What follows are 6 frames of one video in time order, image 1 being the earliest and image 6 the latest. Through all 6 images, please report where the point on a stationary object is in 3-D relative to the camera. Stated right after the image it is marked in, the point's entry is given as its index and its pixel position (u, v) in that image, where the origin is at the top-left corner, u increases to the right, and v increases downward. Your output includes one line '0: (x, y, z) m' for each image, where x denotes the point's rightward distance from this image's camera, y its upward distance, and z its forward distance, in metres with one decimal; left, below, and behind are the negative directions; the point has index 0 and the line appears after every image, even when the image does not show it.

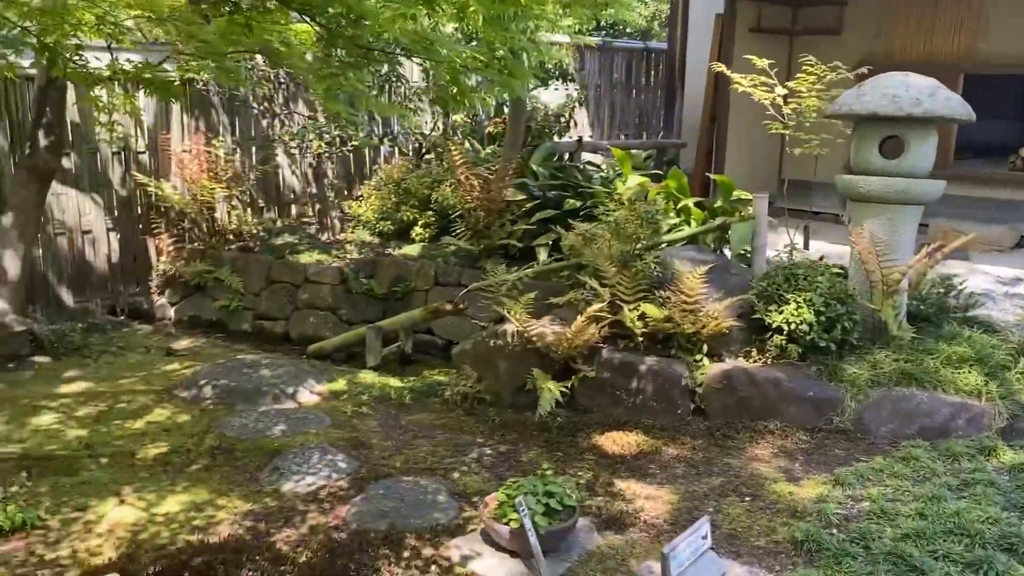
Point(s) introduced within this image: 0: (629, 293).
0: (+0.6, 0.0, +4.3) m
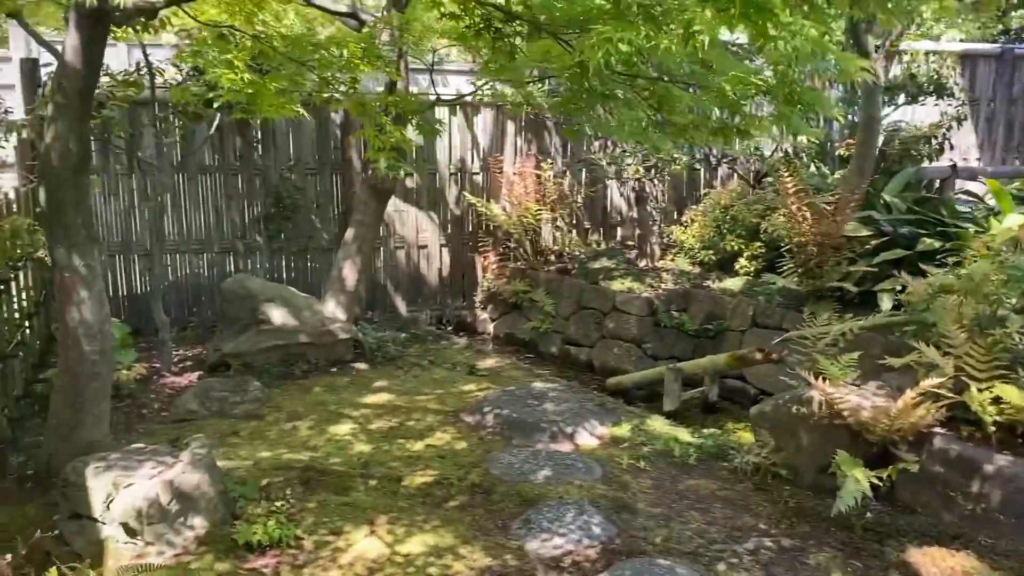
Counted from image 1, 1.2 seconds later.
0: (+1.8, -0.3, +3.4) m
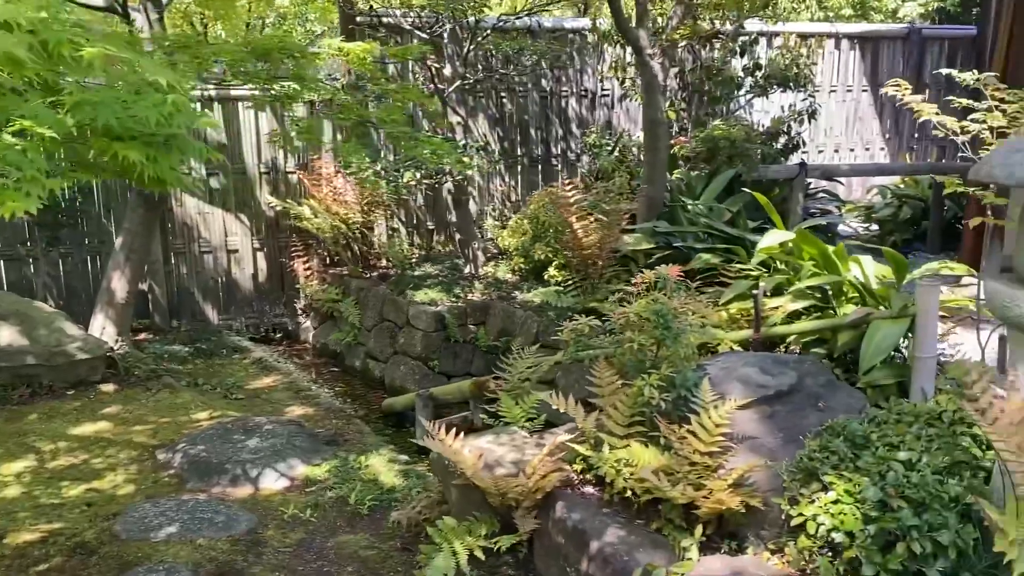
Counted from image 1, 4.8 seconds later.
0: (+0.4, -0.5, +3.0) m
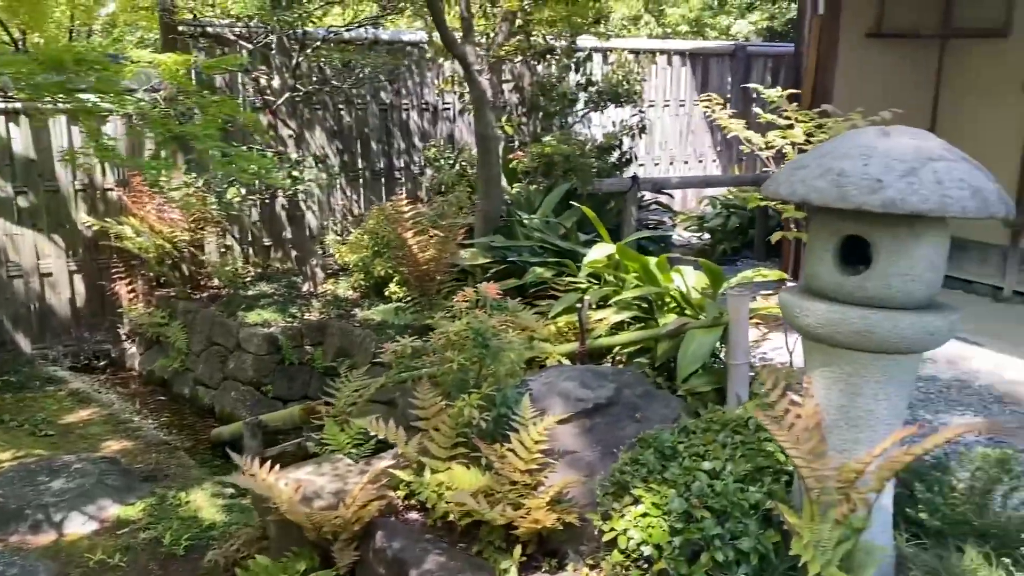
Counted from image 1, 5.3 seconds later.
0: (-0.2, -0.5, +2.9) m
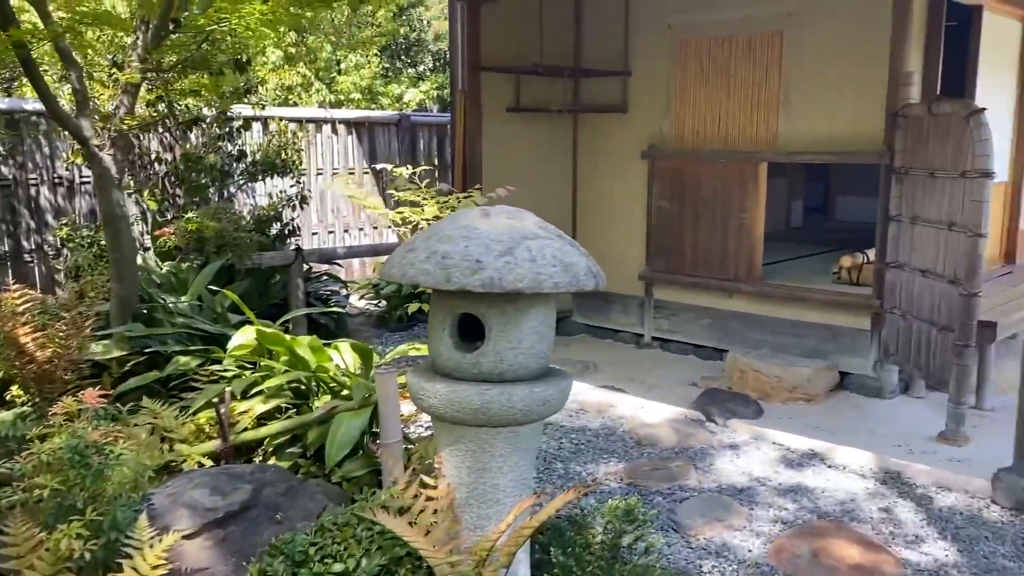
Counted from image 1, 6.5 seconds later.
0: (-1.4, -0.9, +2.5) m
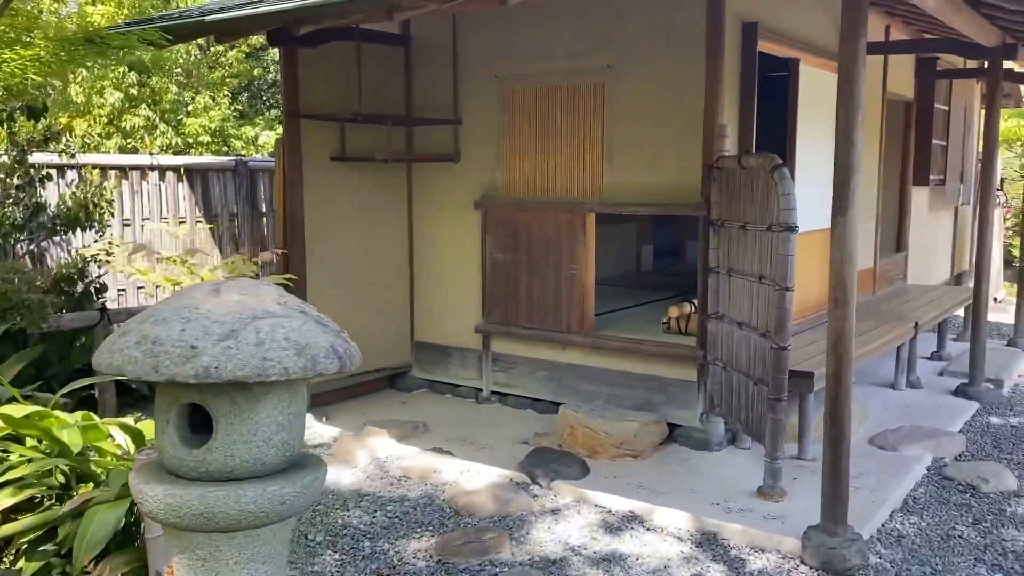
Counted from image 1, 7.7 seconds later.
0: (-2.0, -1.1, +2.1) m
